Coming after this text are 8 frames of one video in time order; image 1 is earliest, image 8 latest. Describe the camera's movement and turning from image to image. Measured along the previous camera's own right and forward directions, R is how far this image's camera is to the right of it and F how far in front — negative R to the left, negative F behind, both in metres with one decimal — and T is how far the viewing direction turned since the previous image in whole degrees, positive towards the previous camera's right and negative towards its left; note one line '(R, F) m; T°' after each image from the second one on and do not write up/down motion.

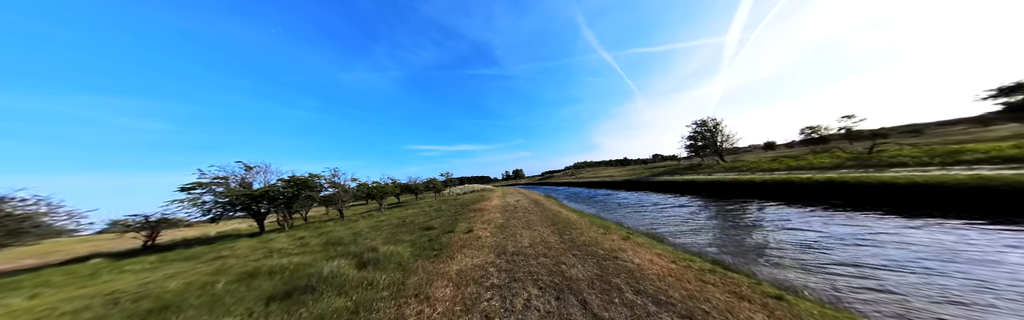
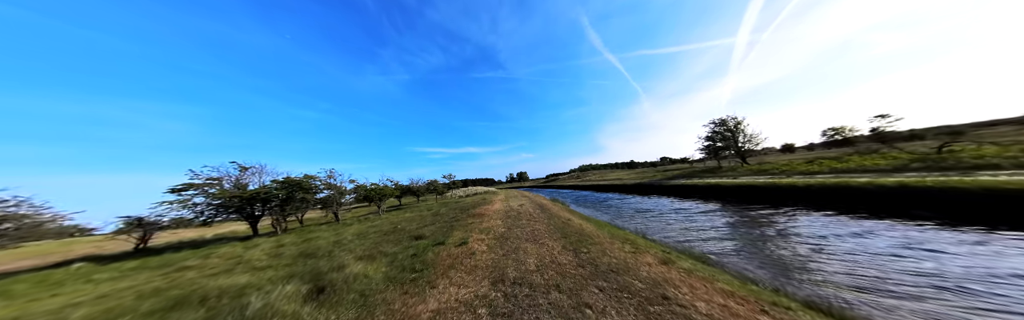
(+0.1, +1.8) m; -1°
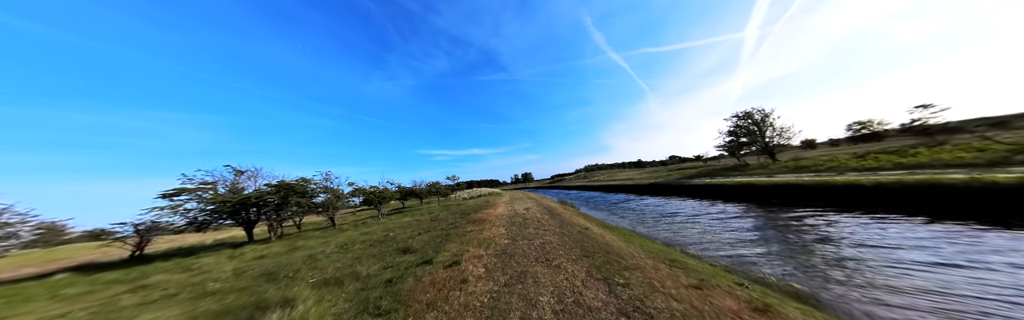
(0.0, +1.9) m; -1°
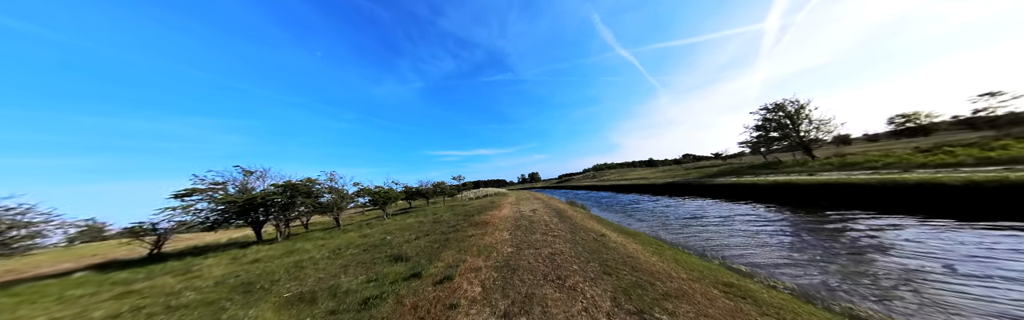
(+0.2, +1.3) m; -2°
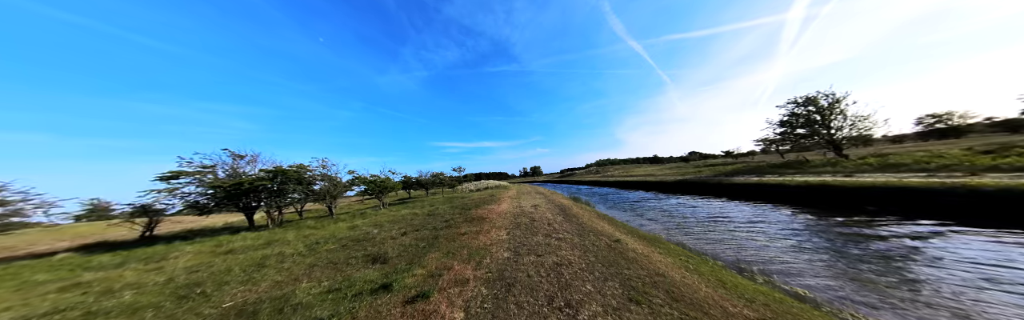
(+0.1, +1.6) m; -1°
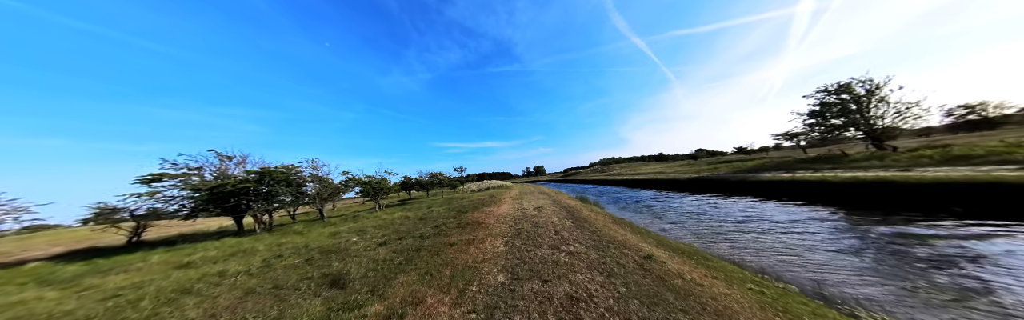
(+0.2, +1.8) m; -1°
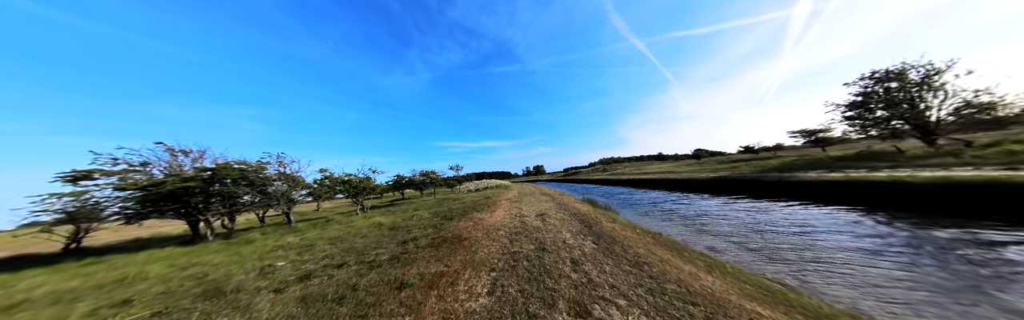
(+0.2, +3.1) m; 0°
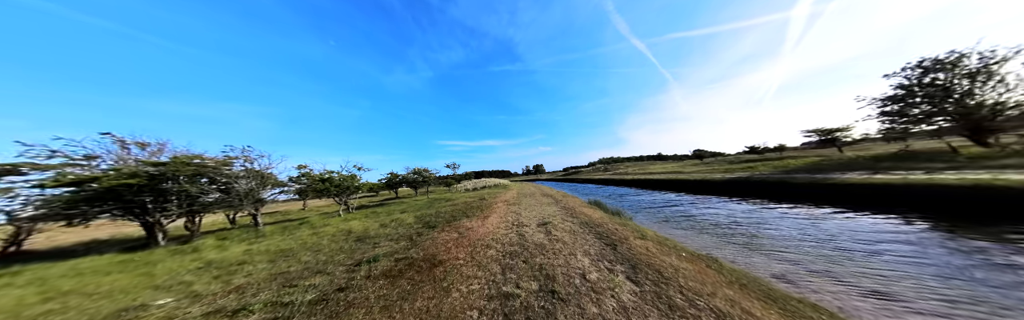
(+0.2, +2.4) m; 0°
